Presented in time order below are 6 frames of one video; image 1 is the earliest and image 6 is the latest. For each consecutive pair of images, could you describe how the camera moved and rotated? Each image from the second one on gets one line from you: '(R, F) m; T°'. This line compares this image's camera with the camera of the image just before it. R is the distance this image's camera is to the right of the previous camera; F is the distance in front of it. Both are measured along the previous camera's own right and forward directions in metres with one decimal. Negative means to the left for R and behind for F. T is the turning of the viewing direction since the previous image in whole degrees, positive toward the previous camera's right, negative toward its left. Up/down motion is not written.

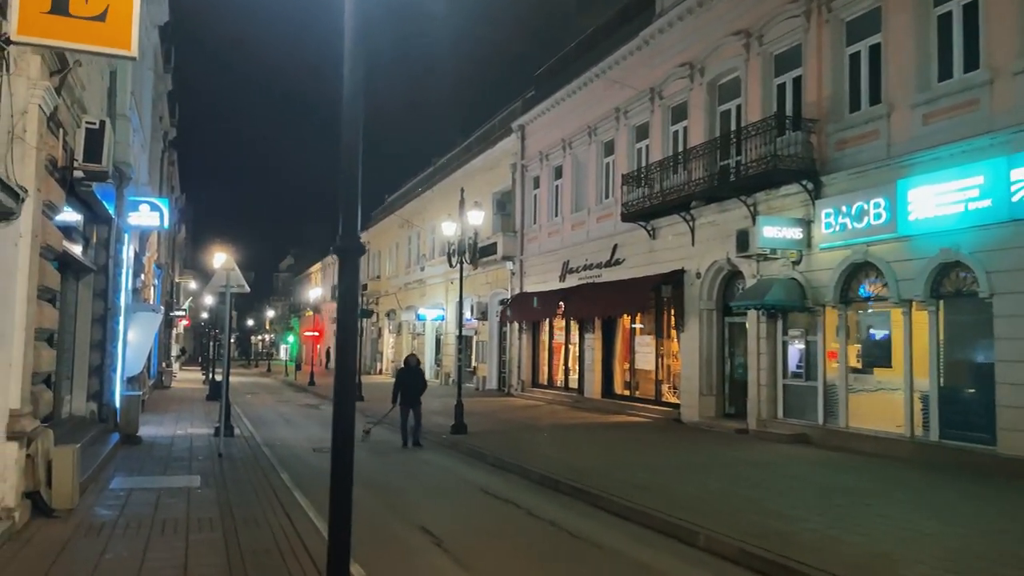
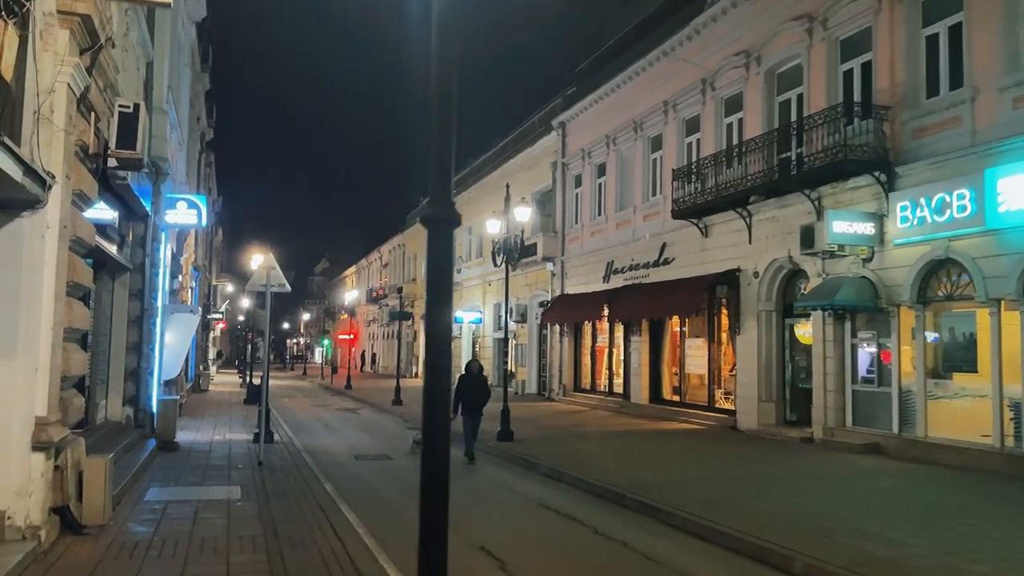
(-0.4, +0.8) m; -2°
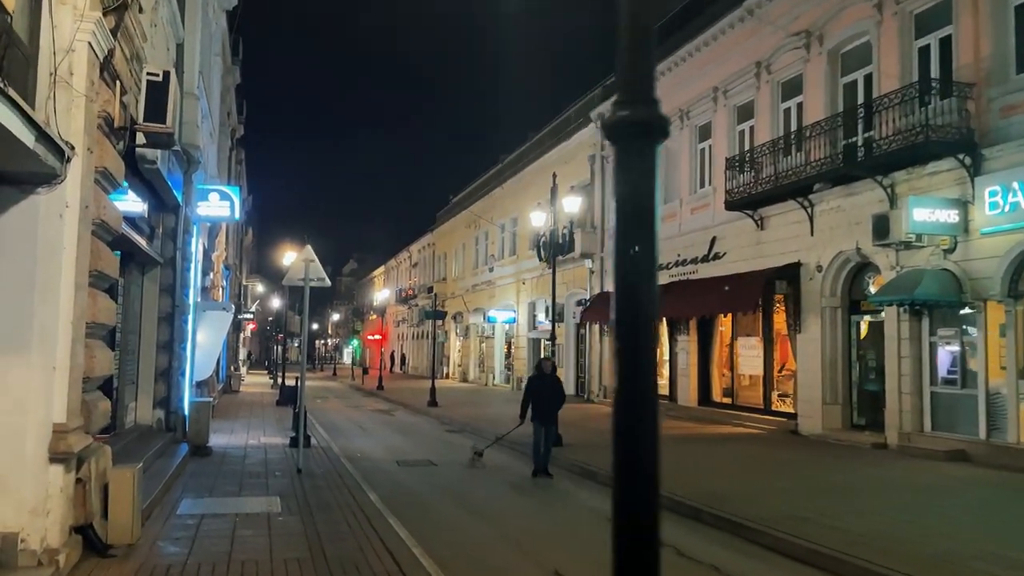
(-0.5, +1.0) m; -2°
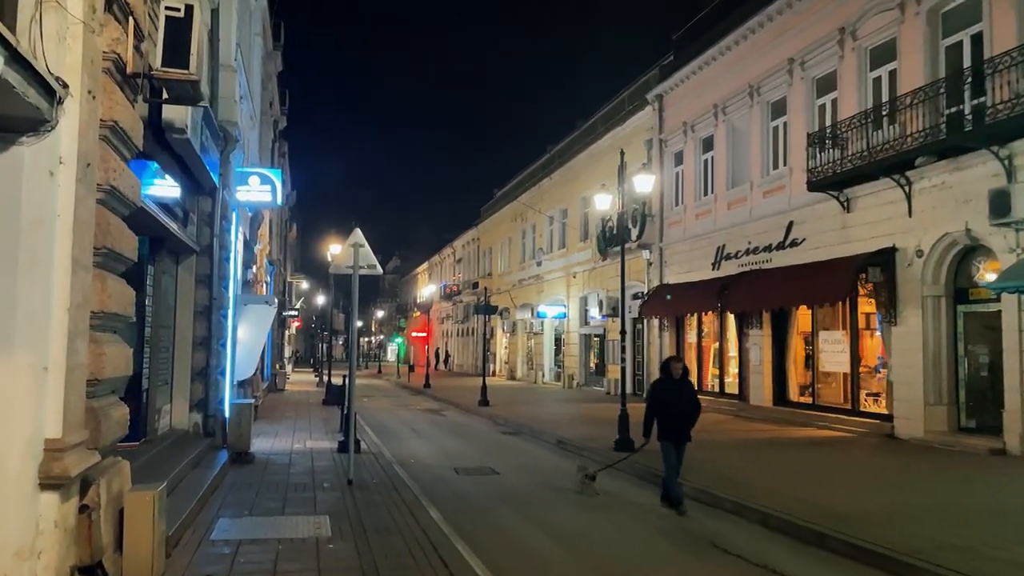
(-0.5, +1.4) m; -3°
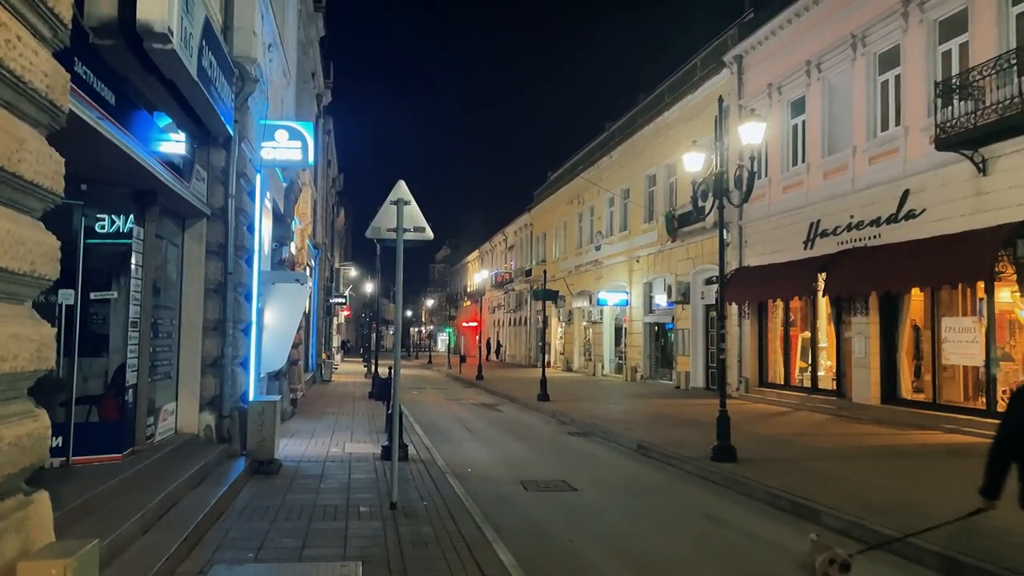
(-0.4, +2.3) m; -4°
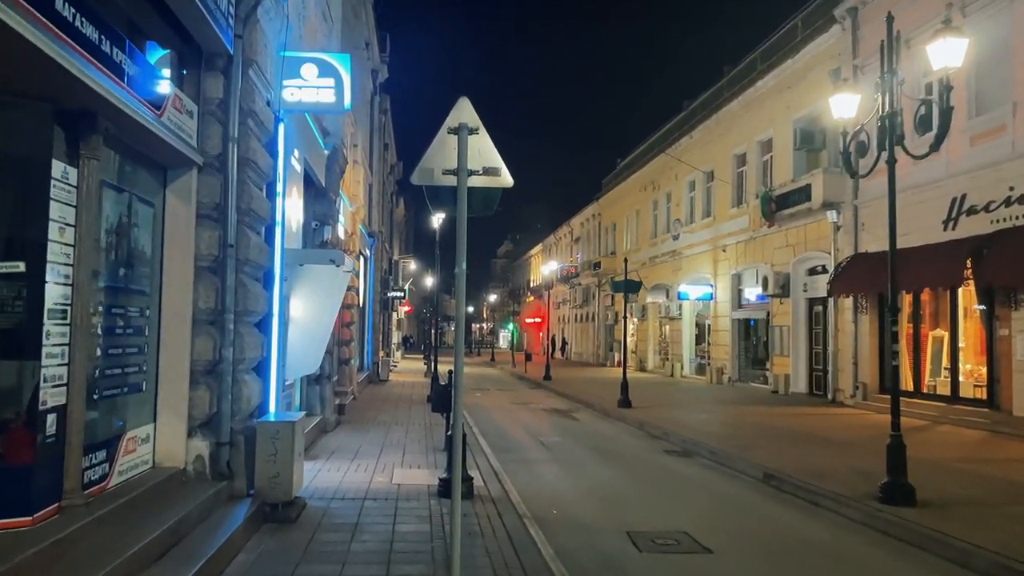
(-0.4, +2.8) m; -4°
